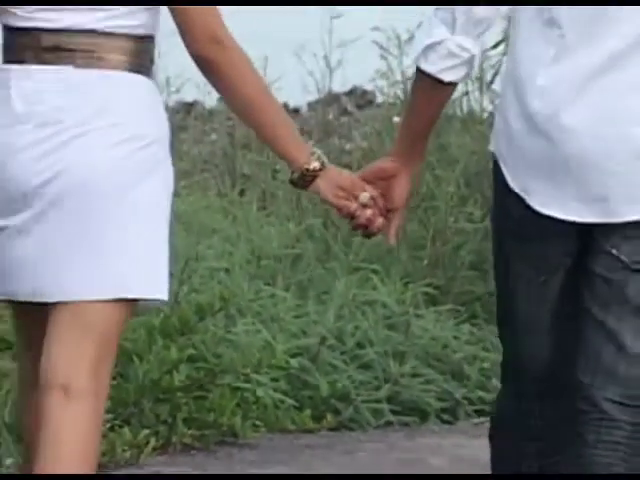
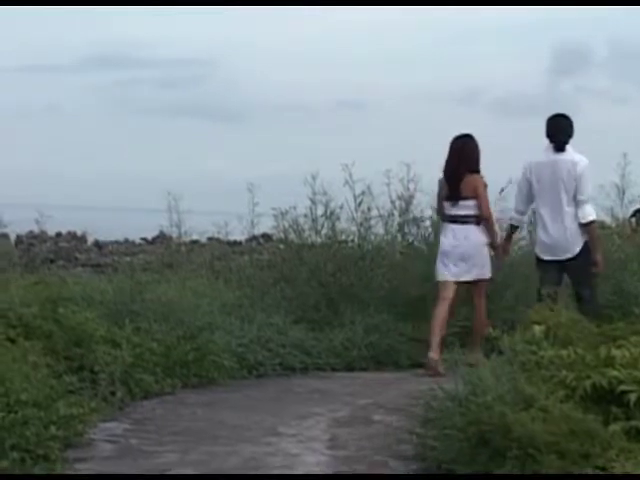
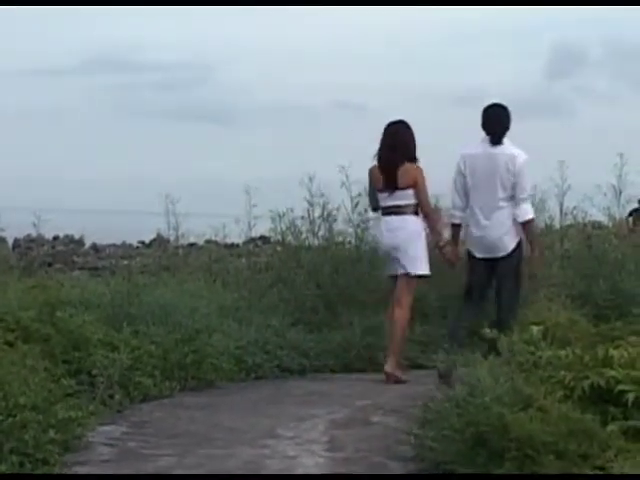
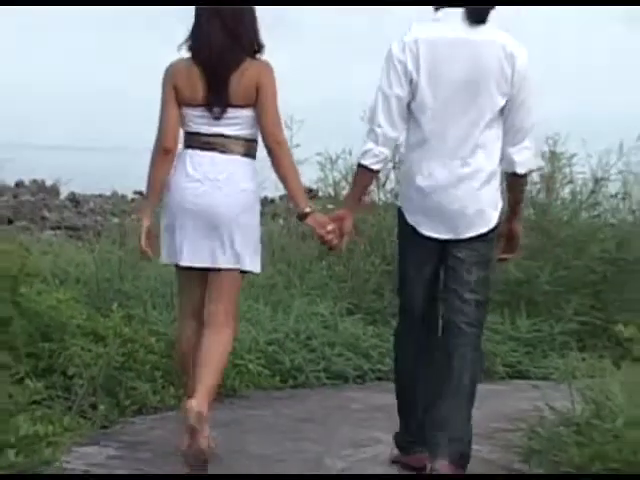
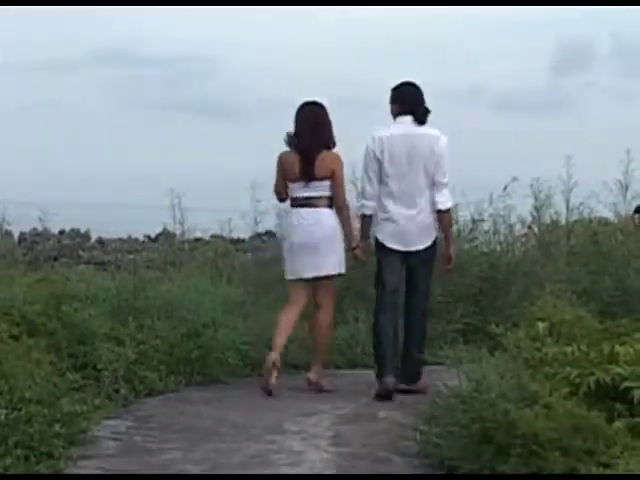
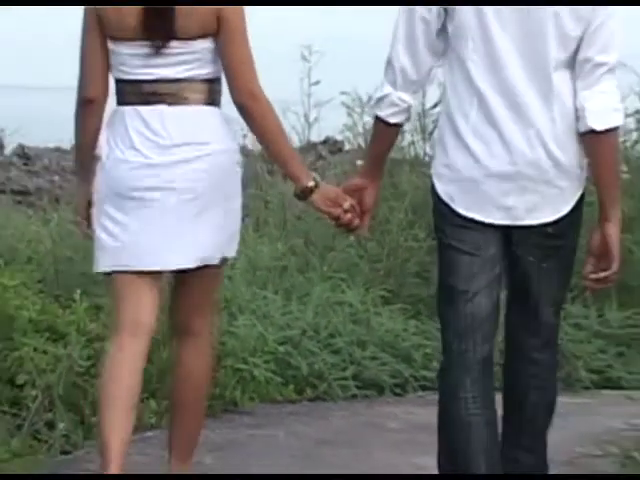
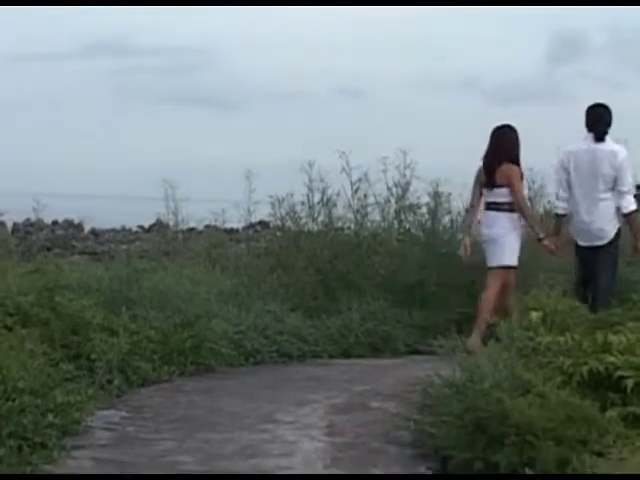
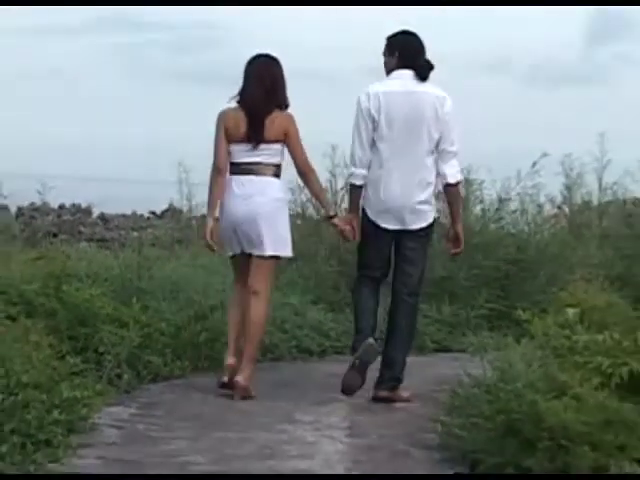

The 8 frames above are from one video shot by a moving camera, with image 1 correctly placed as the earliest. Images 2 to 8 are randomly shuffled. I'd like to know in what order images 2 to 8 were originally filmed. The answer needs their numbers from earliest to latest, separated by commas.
6, 4, 8, 5, 3, 2, 7
